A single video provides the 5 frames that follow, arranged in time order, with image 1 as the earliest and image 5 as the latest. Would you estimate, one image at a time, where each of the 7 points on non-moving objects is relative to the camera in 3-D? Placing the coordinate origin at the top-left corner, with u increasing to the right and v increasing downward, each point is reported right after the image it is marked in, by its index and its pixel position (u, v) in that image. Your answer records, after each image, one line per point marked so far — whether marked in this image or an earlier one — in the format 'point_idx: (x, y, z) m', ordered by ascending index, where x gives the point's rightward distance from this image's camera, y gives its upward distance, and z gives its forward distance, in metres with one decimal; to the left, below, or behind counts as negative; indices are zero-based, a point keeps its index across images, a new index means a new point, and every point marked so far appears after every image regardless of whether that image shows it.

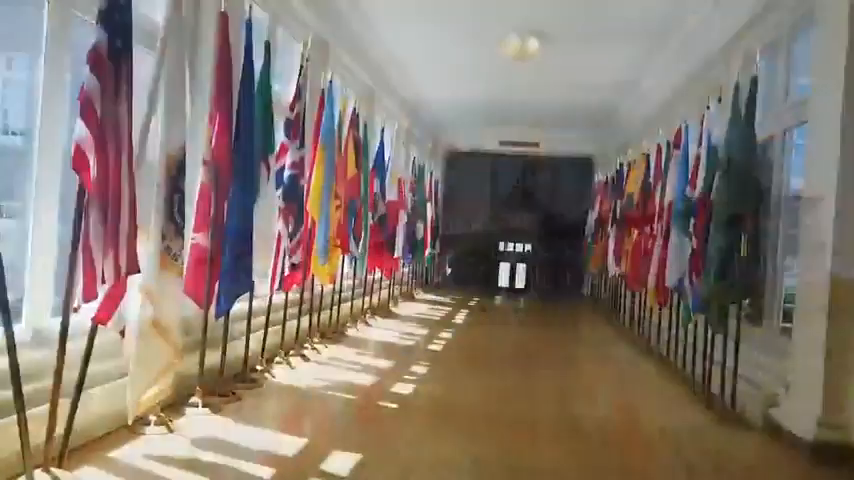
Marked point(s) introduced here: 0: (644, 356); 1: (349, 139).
0: (+1.9, -1.0, +5.5) m
1: (-0.6, +0.8, +5.0) m
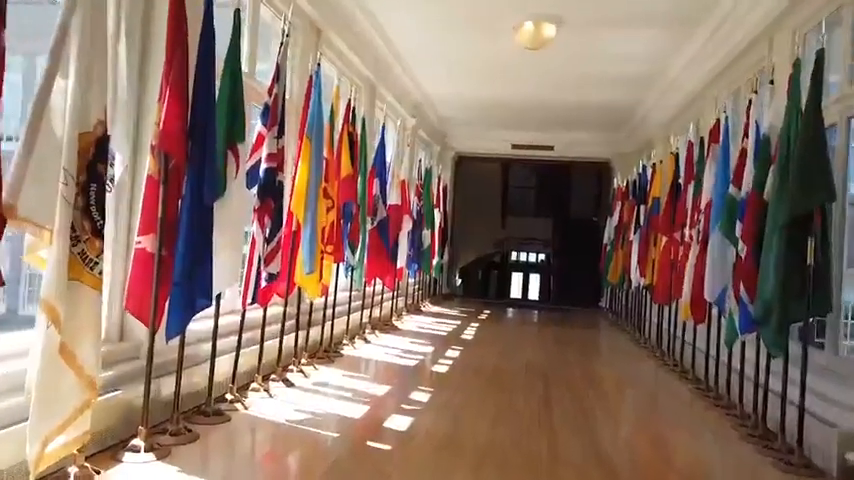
0: (+2.0, -1.1, +4.9) m
1: (-0.6, +0.8, +4.5) m
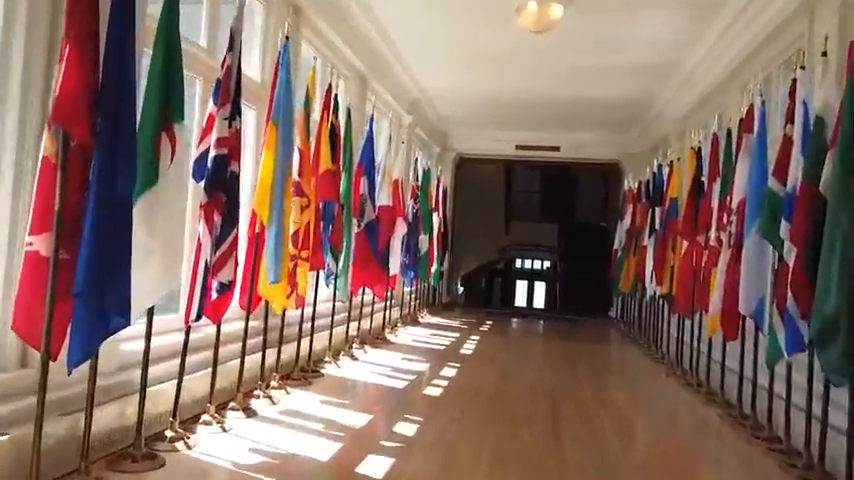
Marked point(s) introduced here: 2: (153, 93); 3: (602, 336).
0: (+1.9, -1.1, +4.3) m
1: (-0.7, +0.7, +3.9) m
2: (-1.0, +0.5, +2.2) m
3: (+2.2, -1.2, +7.8) m
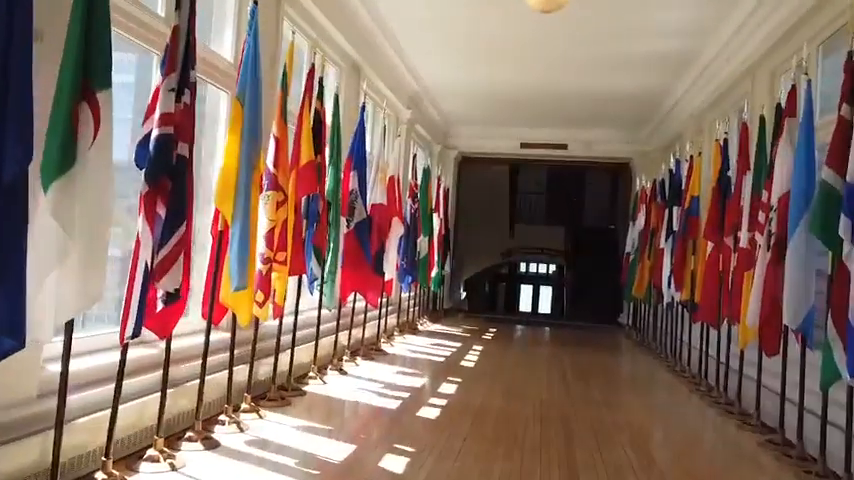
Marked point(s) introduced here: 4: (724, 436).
0: (+1.9, -1.1, +3.8) m
1: (-0.7, +0.7, +3.5) m
2: (-1.0, +0.5, +1.8) m
3: (+2.2, -1.2, +7.4) m
4: (+1.7, -1.1, +3.5) m
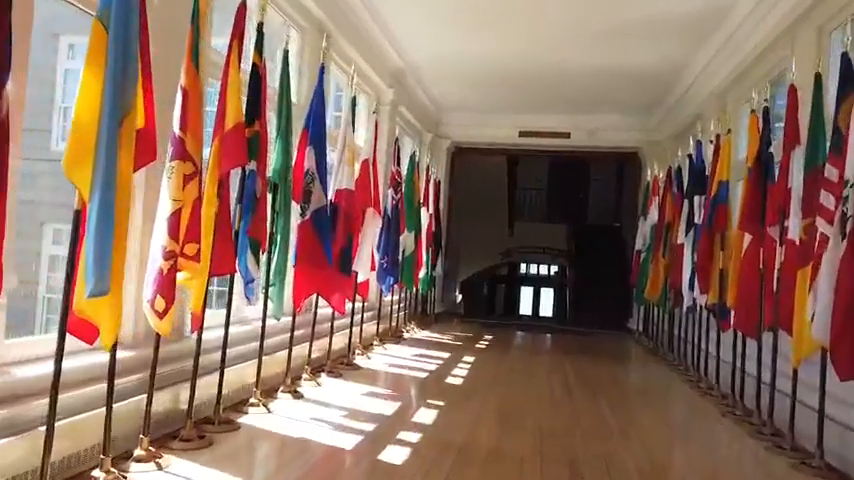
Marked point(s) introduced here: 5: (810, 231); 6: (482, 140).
0: (+1.7, -1.1, +3.0) m
1: (-0.8, +0.8, +2.7) m
2: (-1.2, +0.6, +1.0) m
3: (+2.1, -1.2, +6.5) m
4: (+1.6, -1.1, +2.7) m
5: (+1.8, 0.0, +2.9) m
6: (+0.8, +1.5, +9.0) m
